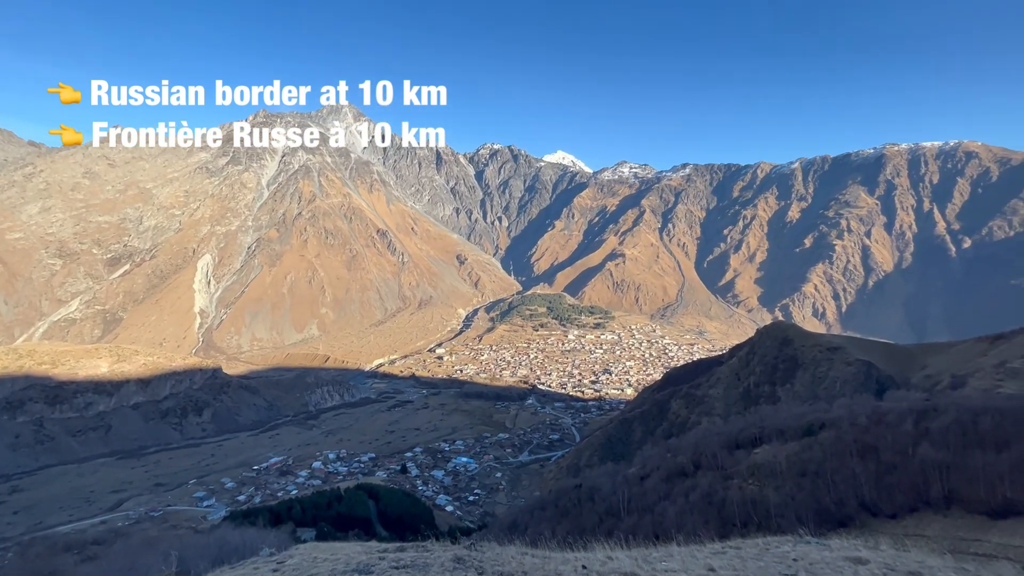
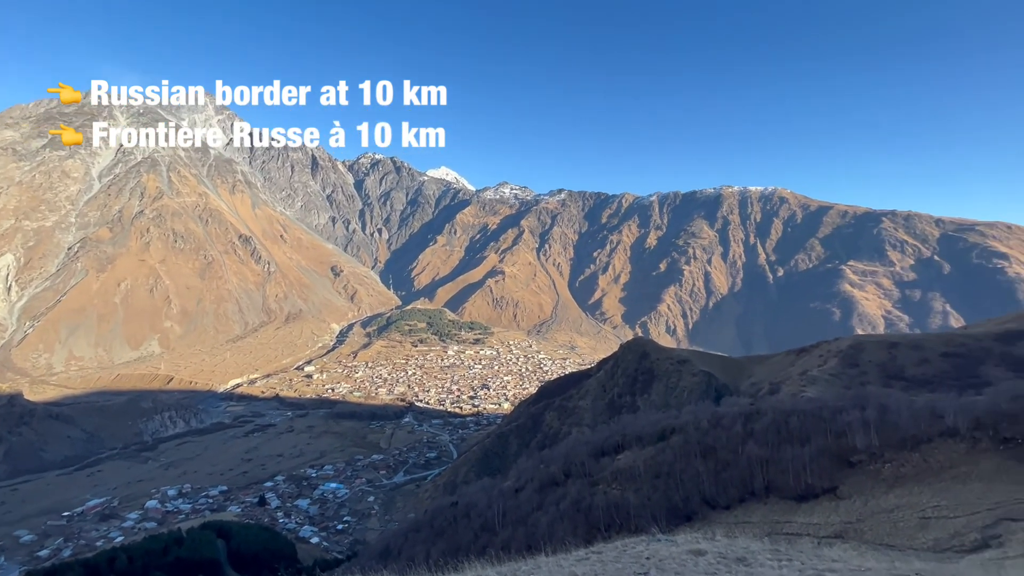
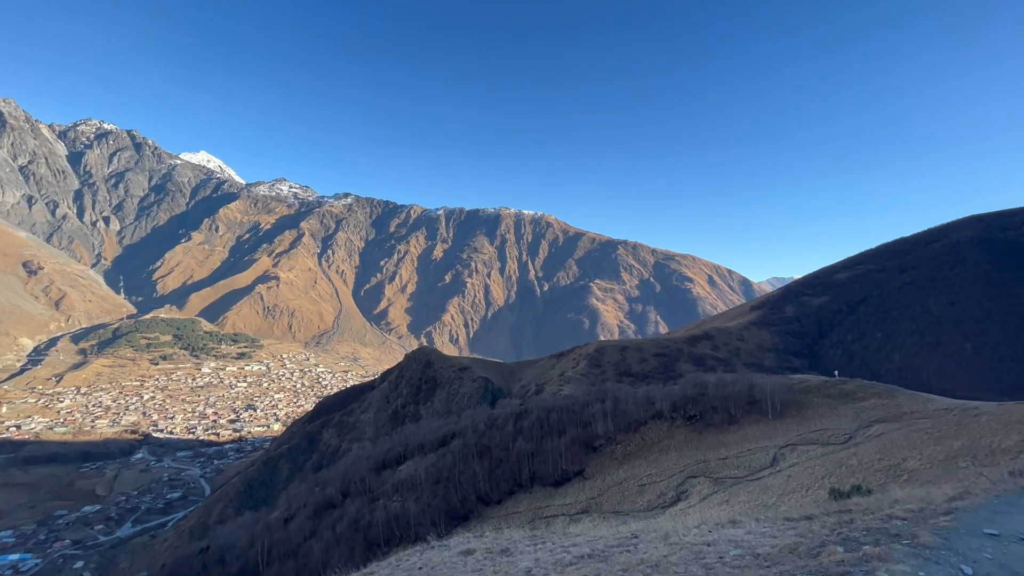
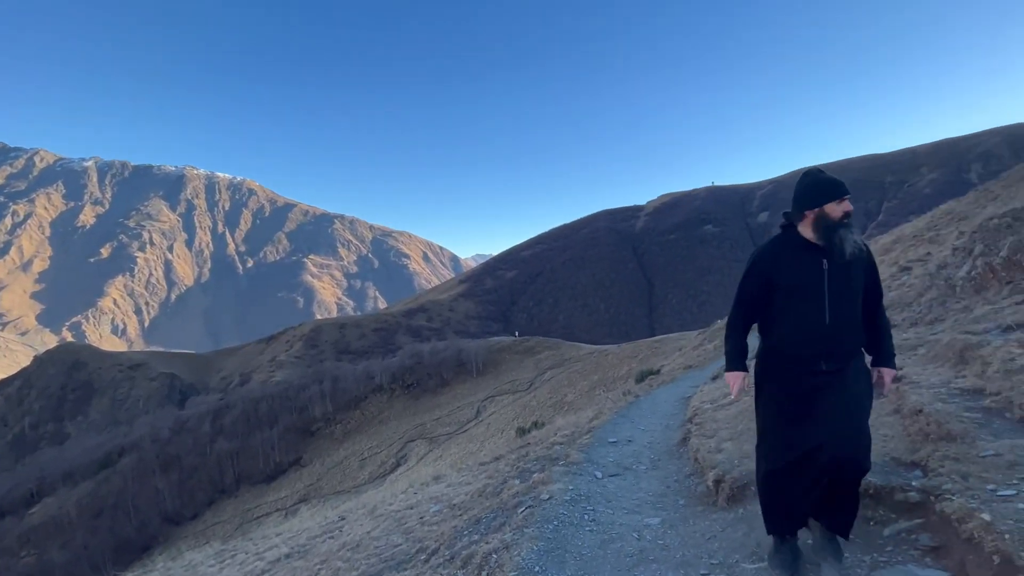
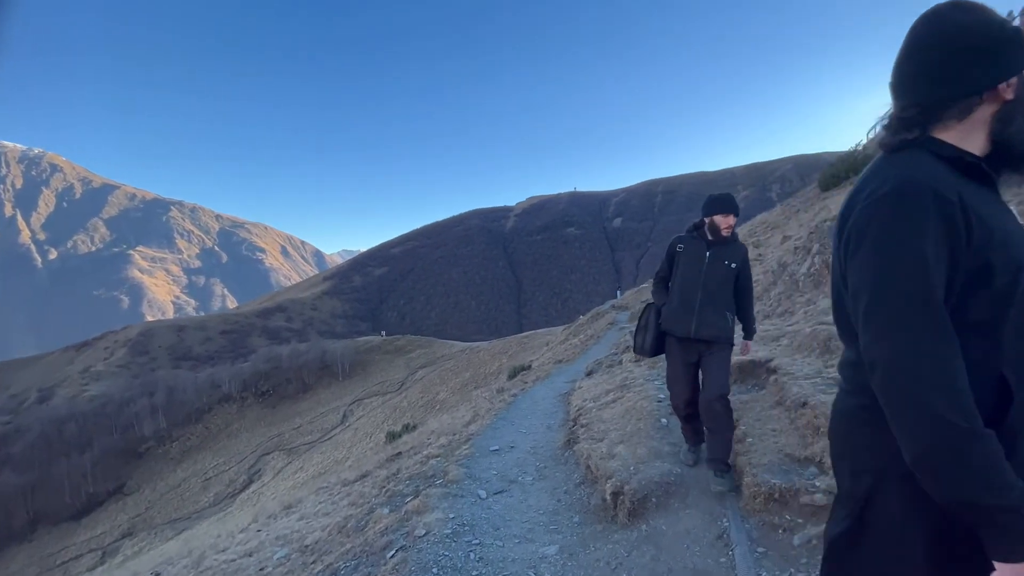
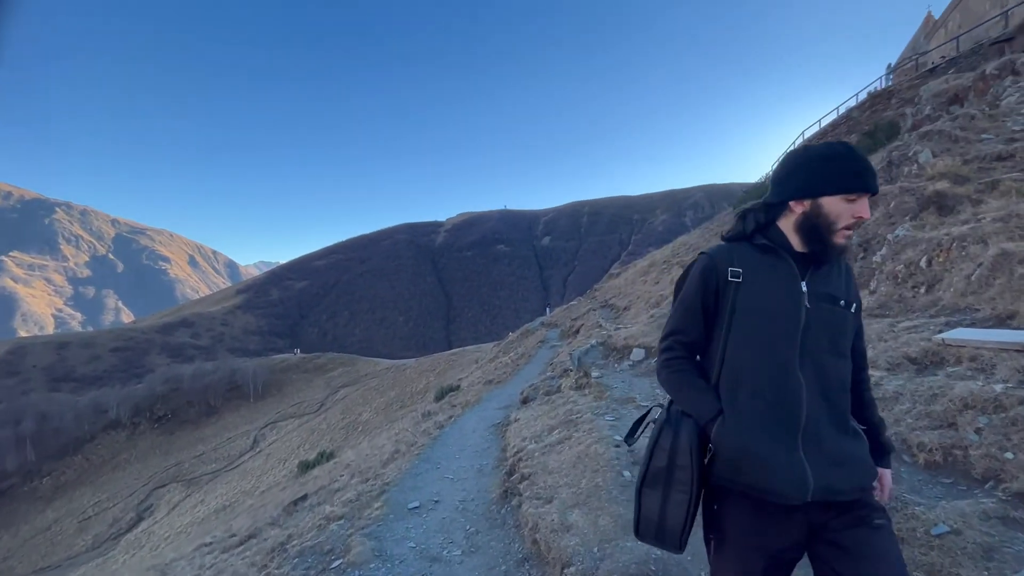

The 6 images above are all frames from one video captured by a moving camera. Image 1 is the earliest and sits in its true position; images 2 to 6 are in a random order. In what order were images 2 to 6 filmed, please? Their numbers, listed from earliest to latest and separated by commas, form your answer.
2, 3, 4, 5, 6
